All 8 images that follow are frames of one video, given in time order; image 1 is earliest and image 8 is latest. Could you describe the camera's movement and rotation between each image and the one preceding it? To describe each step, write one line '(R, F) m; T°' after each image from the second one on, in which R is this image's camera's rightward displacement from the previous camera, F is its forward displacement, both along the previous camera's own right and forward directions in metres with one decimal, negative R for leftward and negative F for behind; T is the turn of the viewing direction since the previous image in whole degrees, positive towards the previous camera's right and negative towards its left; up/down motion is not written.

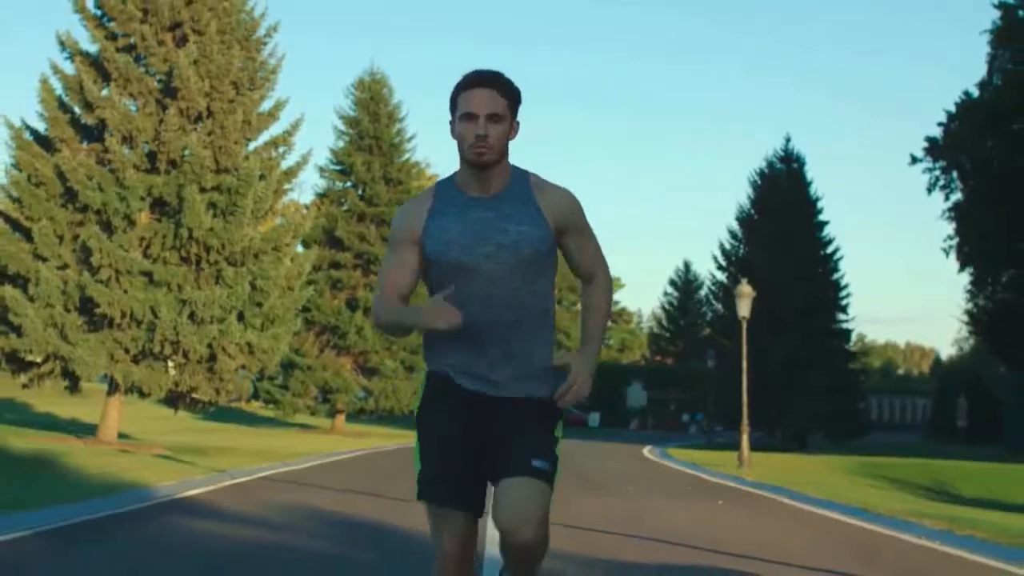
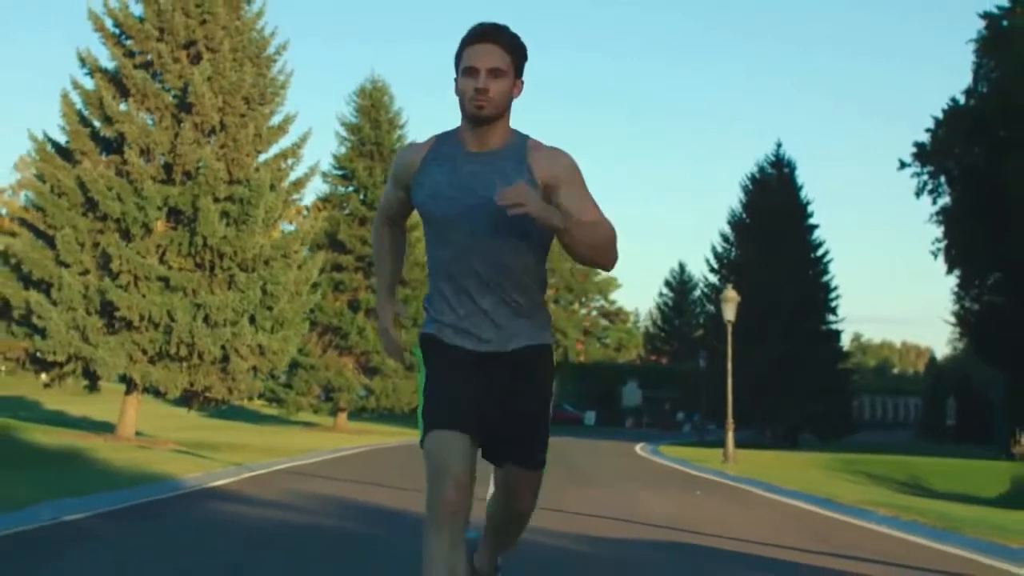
(0.0, -1.7) m; 0°
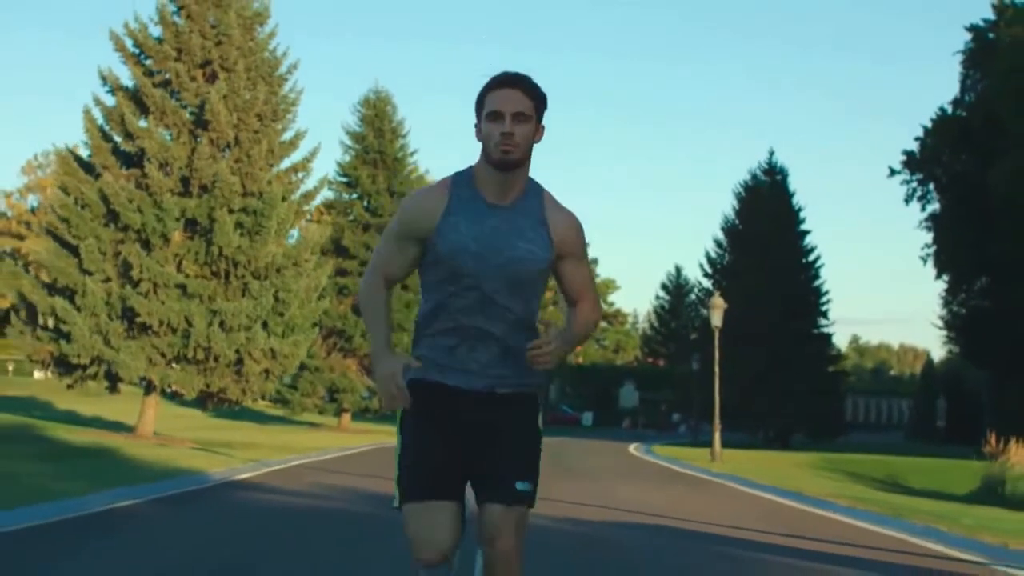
(0.0, -1.8) m; 0°
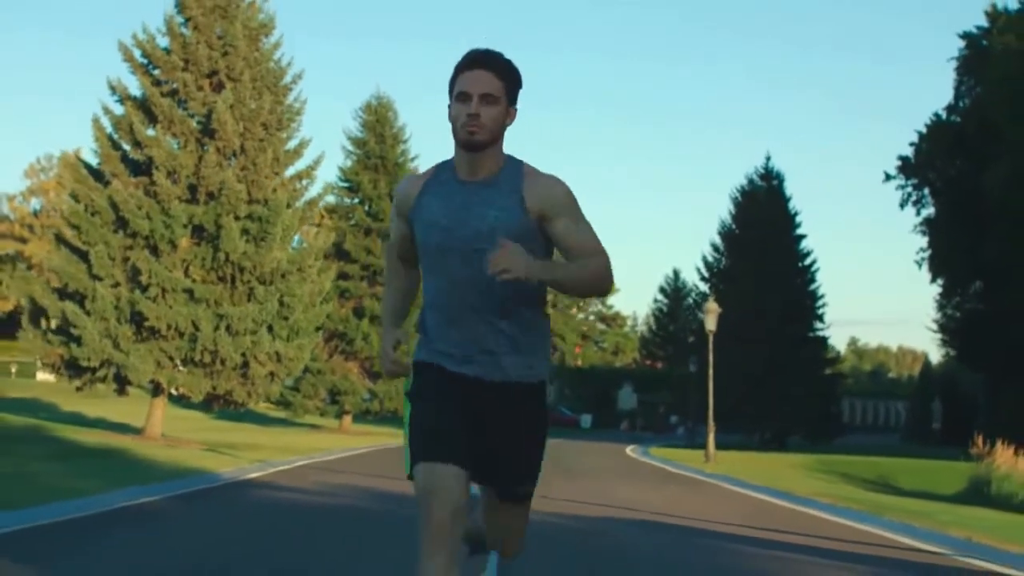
(0.0, -0.8) m; 0°
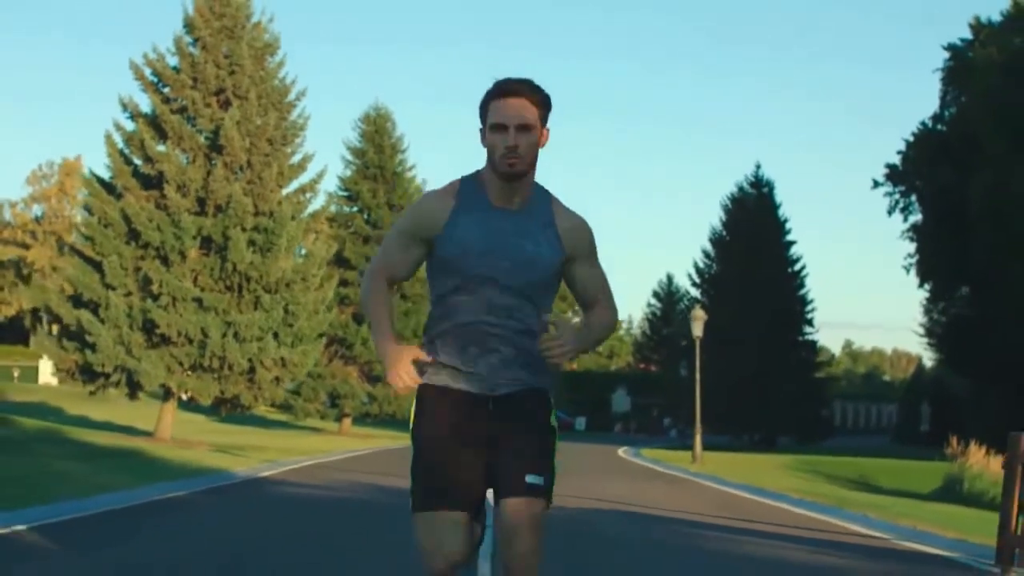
(0.0, -1.6) m; 0°
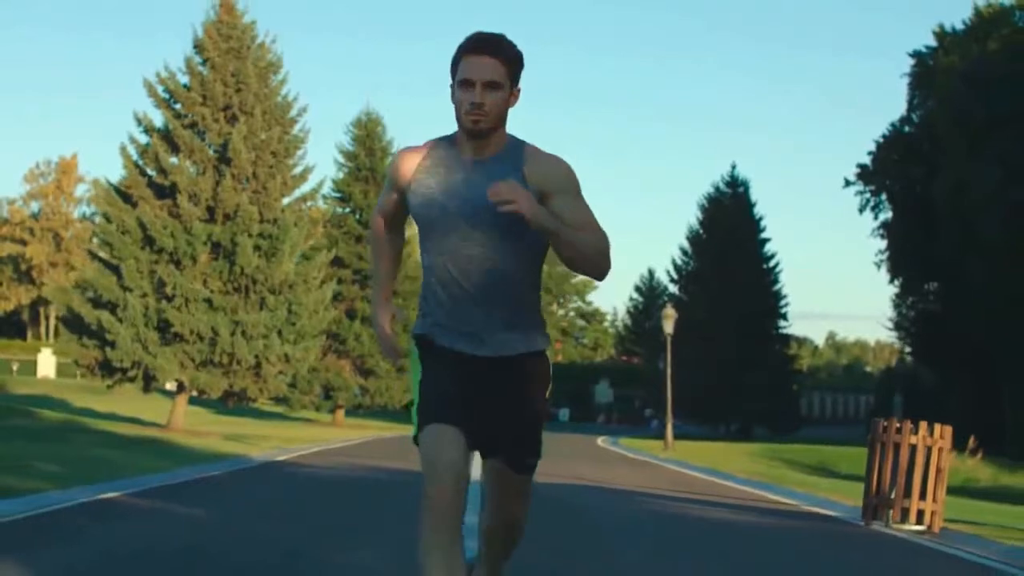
(0.0, -3.1) m; +1°
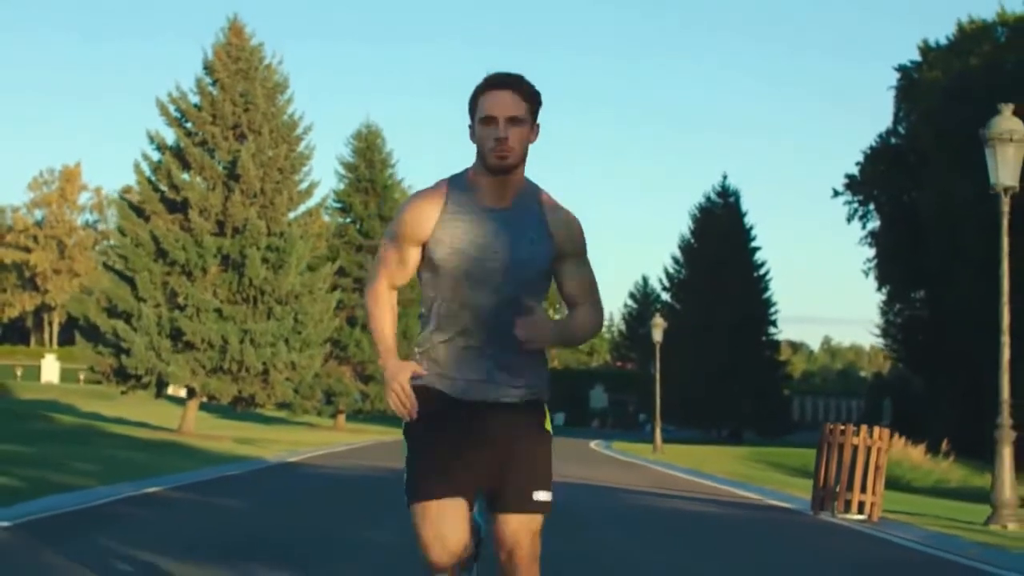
(0.0, -1.9) m; 0°
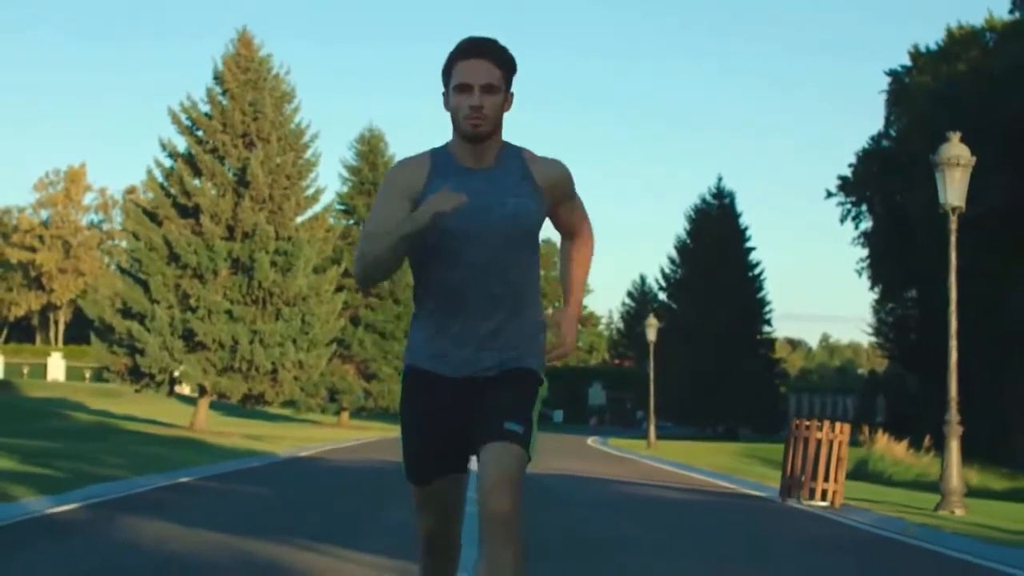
(0.0, -1.6) m; 0°
